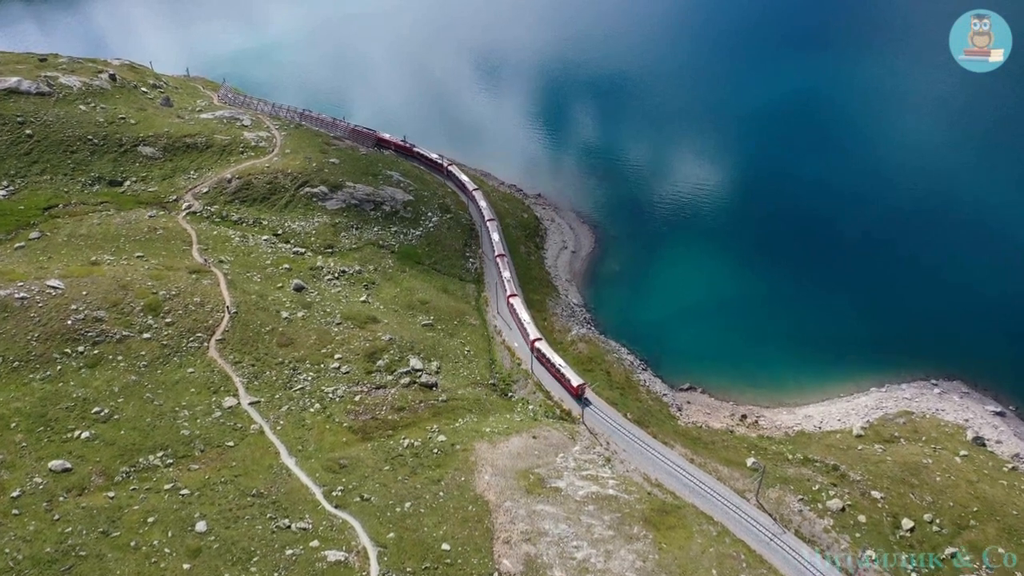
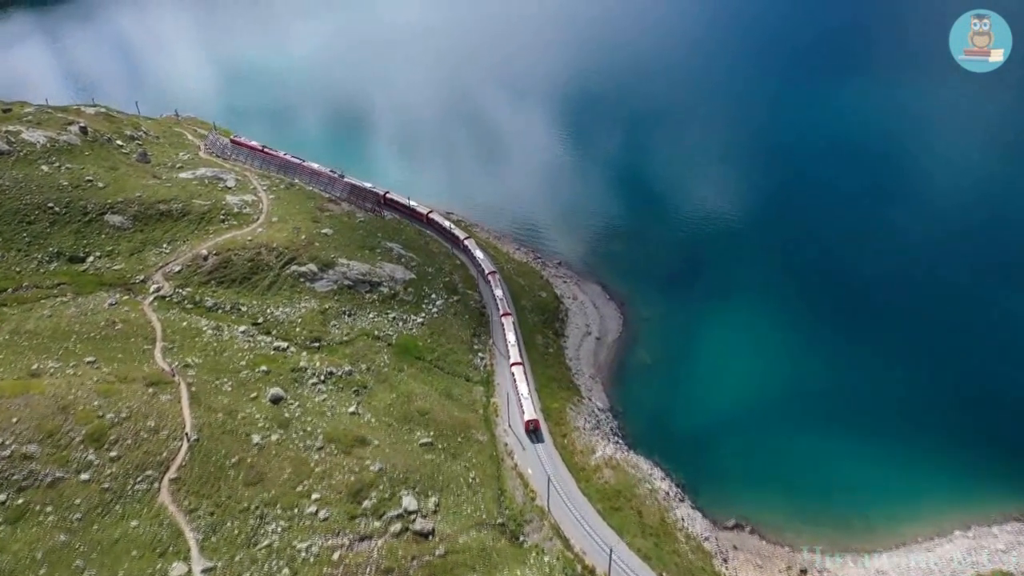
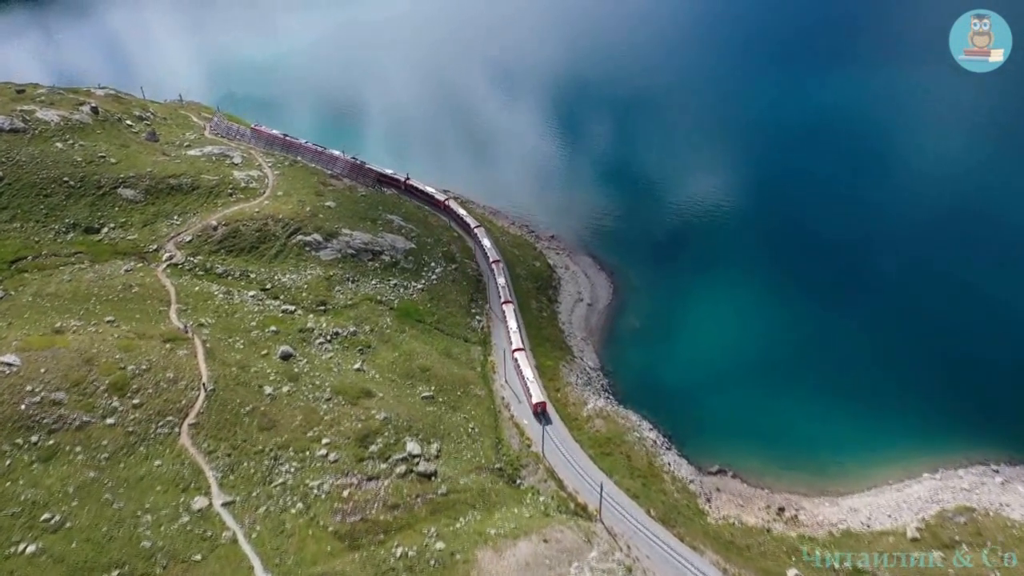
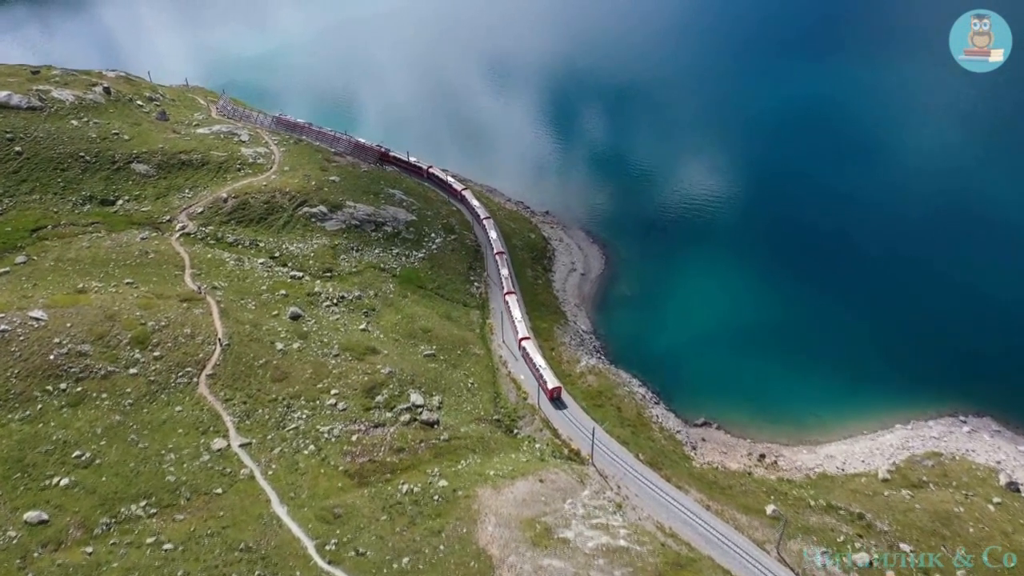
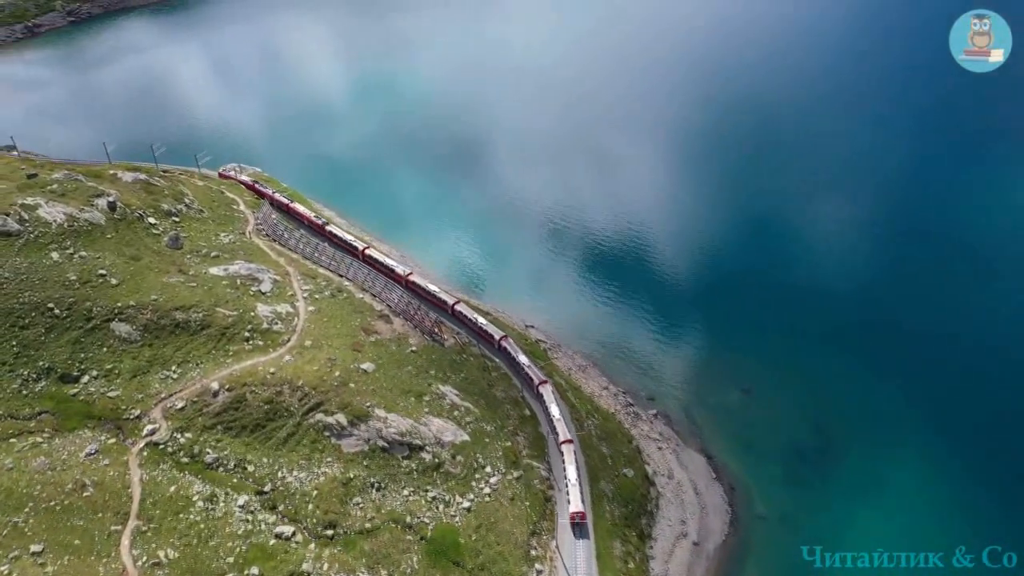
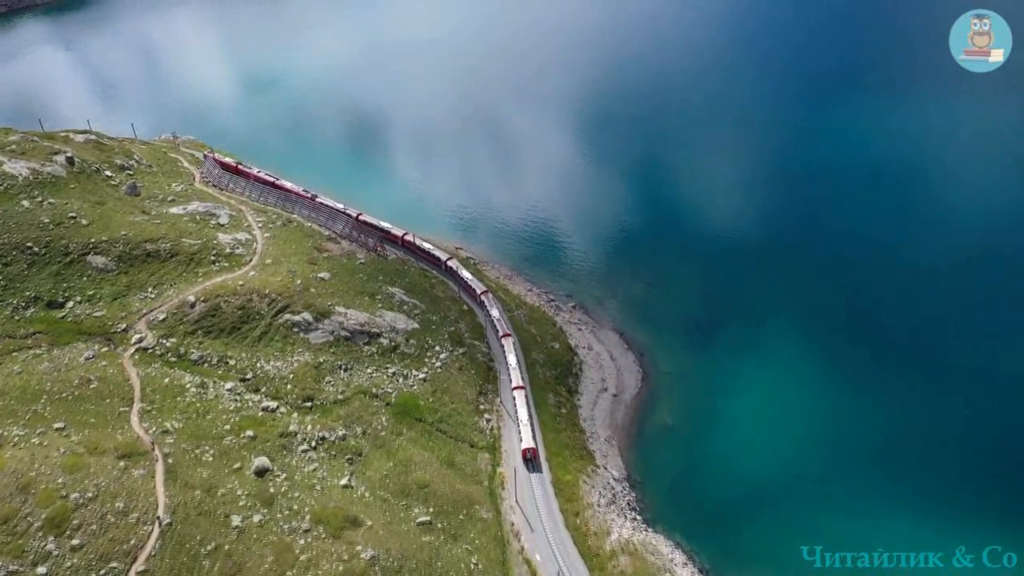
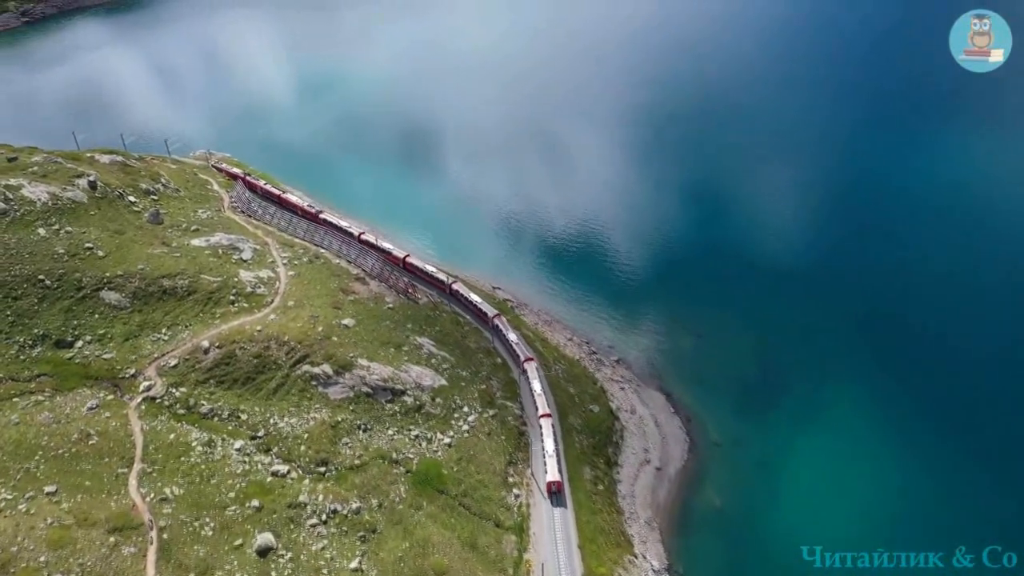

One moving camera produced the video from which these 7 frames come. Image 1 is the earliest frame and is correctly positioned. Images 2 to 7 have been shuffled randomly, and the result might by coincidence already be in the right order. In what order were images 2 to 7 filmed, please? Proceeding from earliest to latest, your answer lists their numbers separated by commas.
4, 3, 2, 6, 7, 5
